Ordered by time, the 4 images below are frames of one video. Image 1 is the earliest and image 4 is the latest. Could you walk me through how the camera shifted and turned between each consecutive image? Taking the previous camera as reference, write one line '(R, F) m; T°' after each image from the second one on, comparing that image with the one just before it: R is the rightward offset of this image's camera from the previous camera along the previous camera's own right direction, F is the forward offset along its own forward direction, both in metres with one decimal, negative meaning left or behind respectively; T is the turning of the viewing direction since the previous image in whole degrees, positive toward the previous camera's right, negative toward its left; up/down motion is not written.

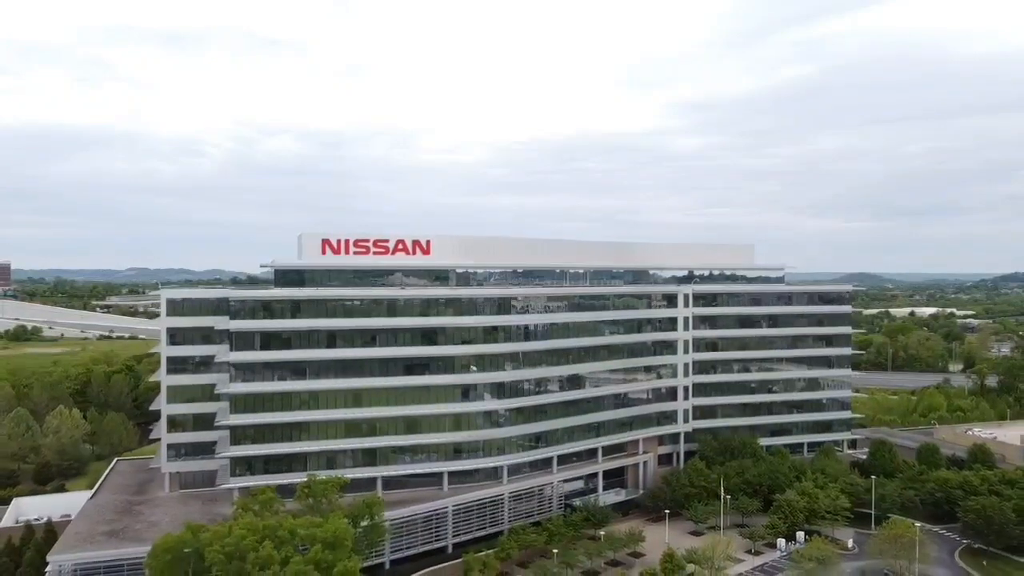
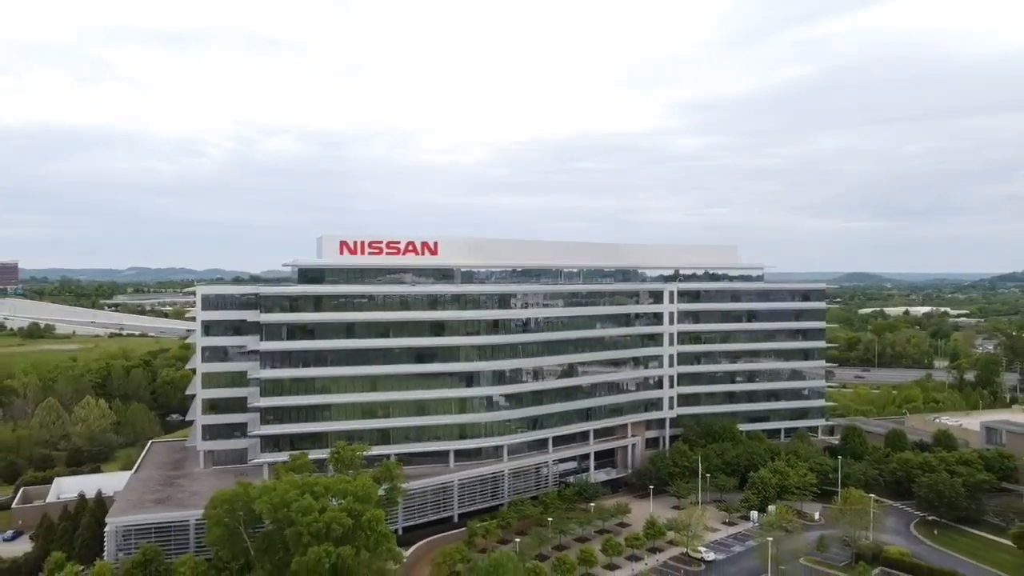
(0.0, -5.0) m; 0°
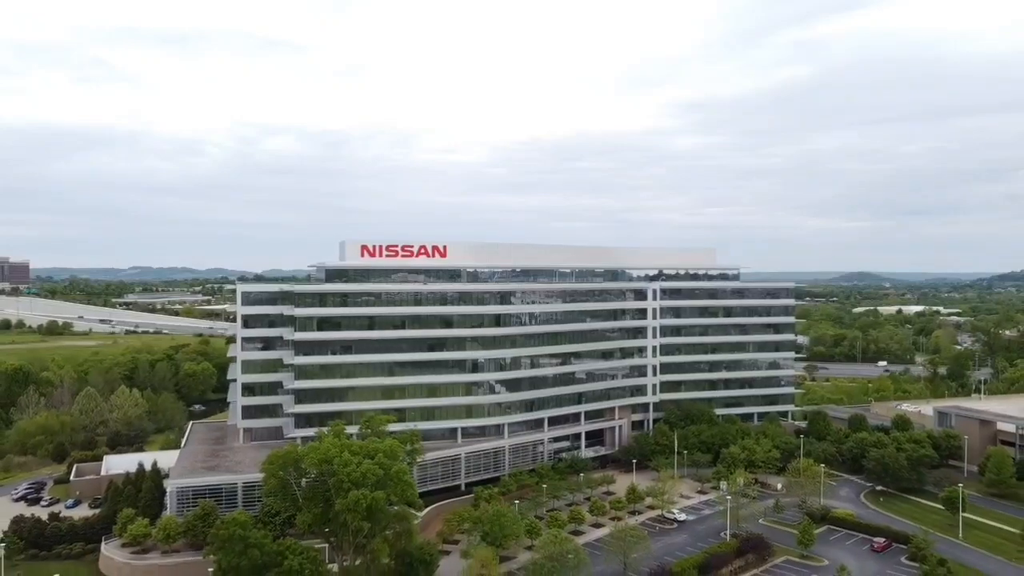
(0.0, -7.2) m; 0°
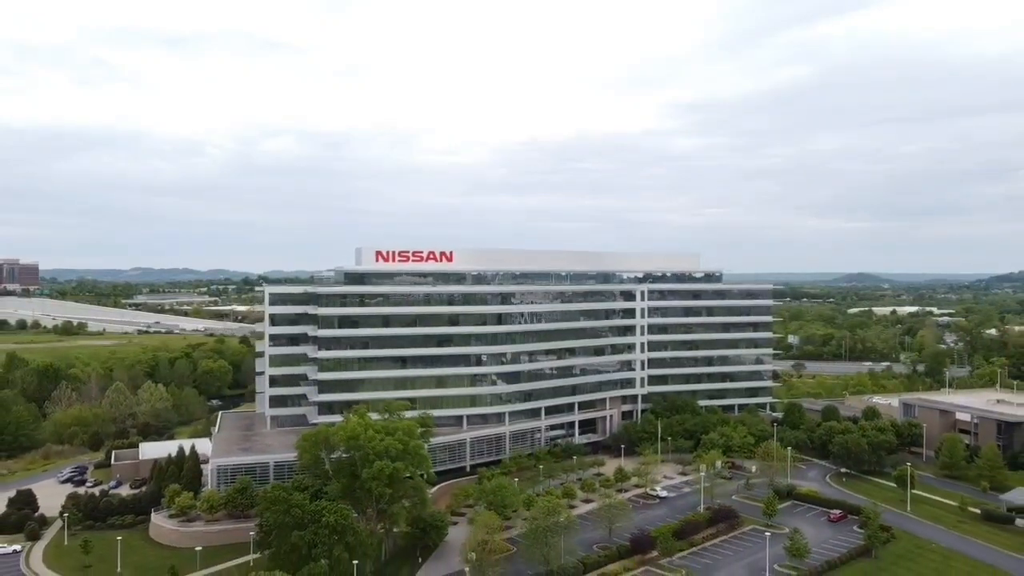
(0.0, -6.4) m; 0°
